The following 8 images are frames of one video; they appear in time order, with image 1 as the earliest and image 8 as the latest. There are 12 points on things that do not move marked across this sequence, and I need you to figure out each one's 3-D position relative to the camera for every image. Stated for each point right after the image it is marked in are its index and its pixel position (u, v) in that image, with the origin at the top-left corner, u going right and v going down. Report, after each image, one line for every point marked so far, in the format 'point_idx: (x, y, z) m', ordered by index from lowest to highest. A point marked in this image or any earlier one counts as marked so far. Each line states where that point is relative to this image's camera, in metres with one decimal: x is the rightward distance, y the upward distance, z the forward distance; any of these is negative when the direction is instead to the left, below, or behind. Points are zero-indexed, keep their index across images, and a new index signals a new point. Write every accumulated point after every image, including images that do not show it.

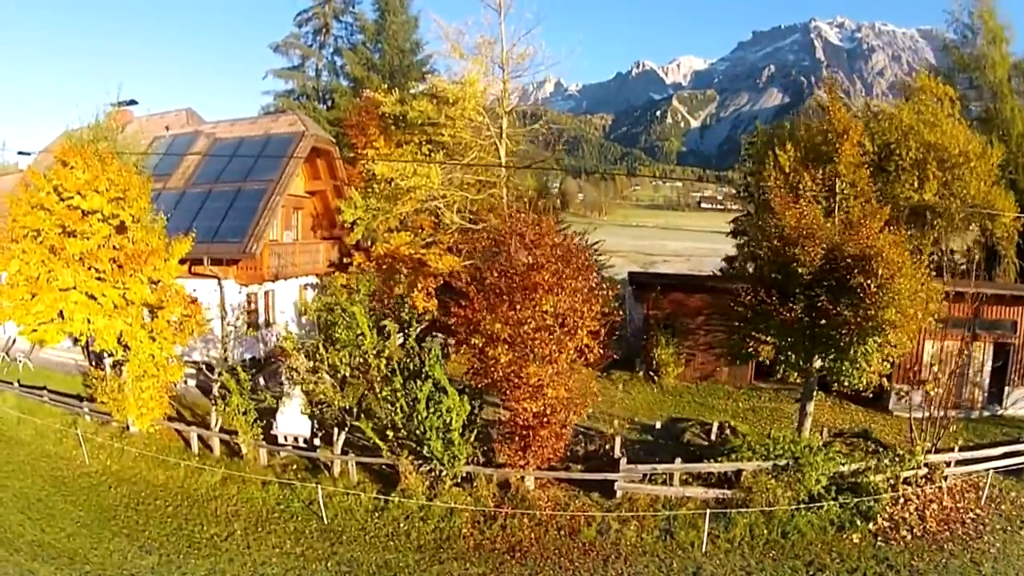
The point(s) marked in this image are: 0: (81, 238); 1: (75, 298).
0: (-11.5, +1.6, +17.1) m
1: (-11.6, -0.2, +17.1) m
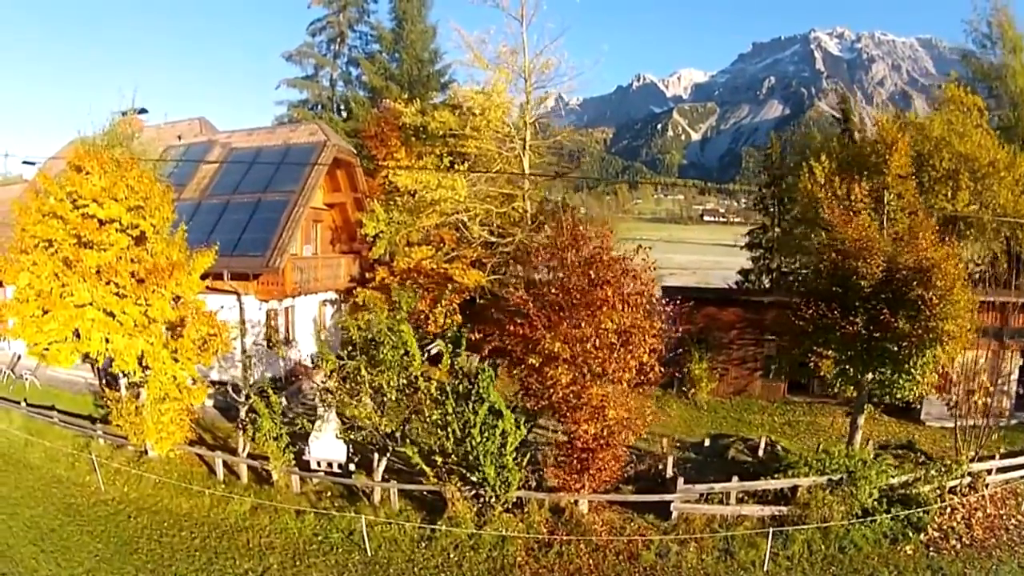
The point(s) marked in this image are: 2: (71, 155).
0: (-10.3, +1.1, +16.0) m
1: (-10.4, -0.6, +15.9) m
2: (-11.6, +3.6, +17.0) m
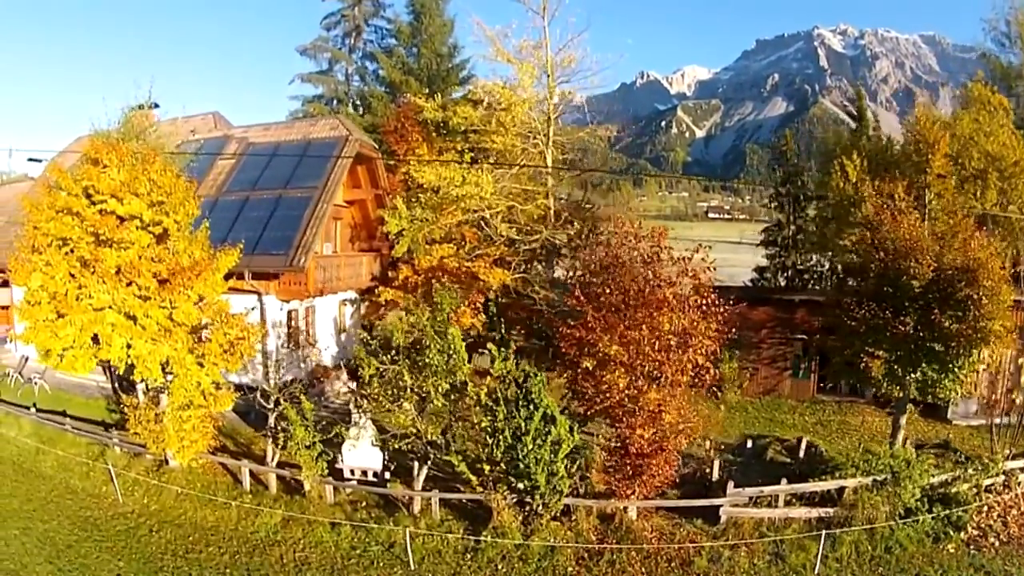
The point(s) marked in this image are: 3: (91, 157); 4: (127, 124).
0: (-9.2, +1.0, +15.0) m
1: (-9.3, -0.7, +15.0) m
2: (-10.6, +3.6, +16.0) m
3: (-10.1, +3.3, +15.5) m
4: (-10.8, +4.7, +18.6) m
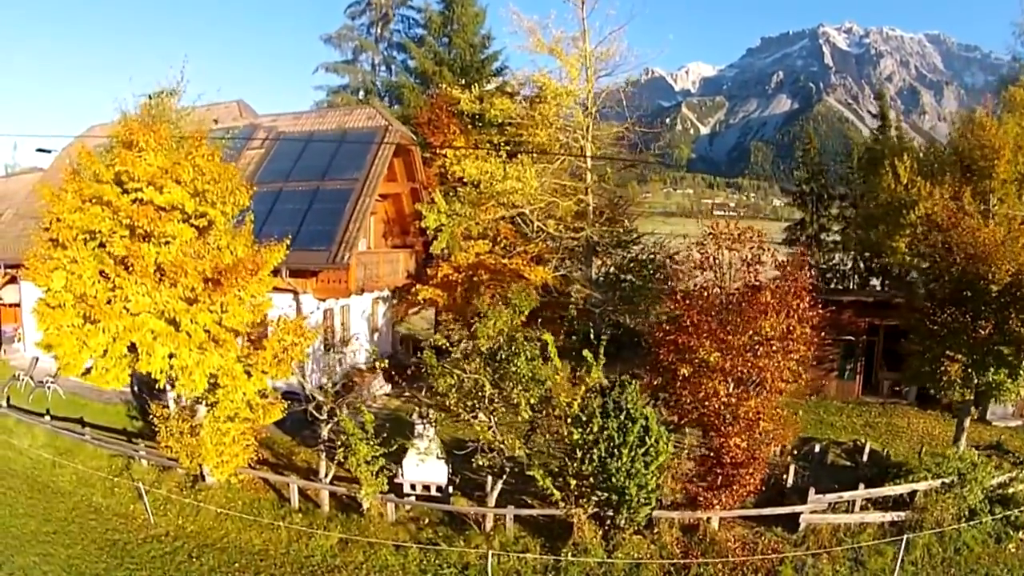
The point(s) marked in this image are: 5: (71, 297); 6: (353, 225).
0: (-7.4, +1.0, +13.4) m
1: (-7.4, -0.7, +13.4) m
2: (-8.8, +3.6, +14.3) m
3: (-8.3, +3.2, +13.8) m
4: (-9.3, +4.7, +16.8) m
5: (-9.3, -0.1, +13.5) m
6: (-4.2, +1.7, +17.7) m
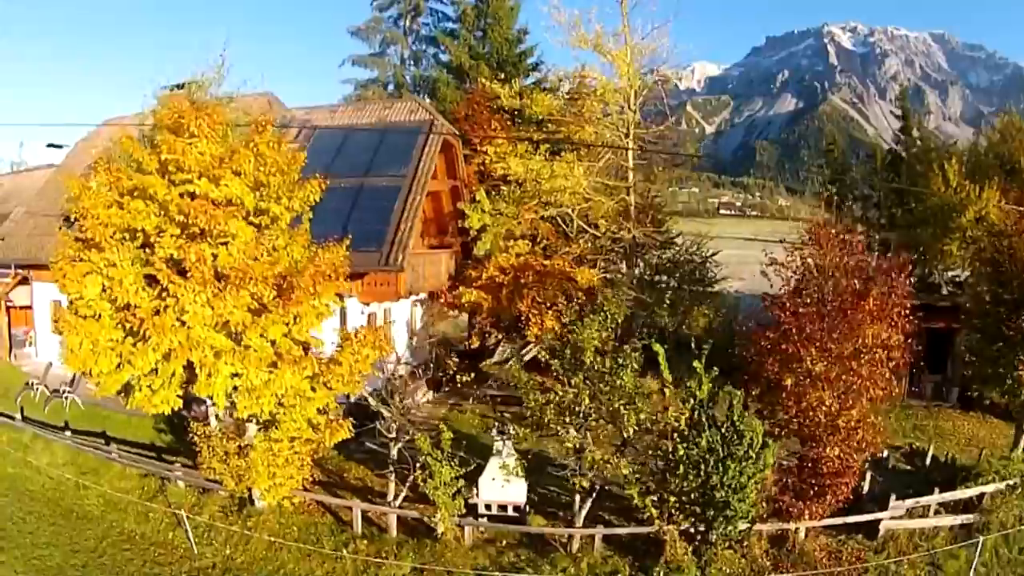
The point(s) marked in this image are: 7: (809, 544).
0: (-5.5, +0.8, +12.1) m
1: (-5.5, -0.9, +12.1) m
2: (-7.0, +3.4, +12.8) m
3: (-6.5, +3.0, +12.4) m
4: (-7.6, +4.5, +15.4) m
5: (-7.4, -0.4, +12.0) m
6: (-2.6, +1.6, +16.6) m
7: (+6.6, -5.7, +14.5) m
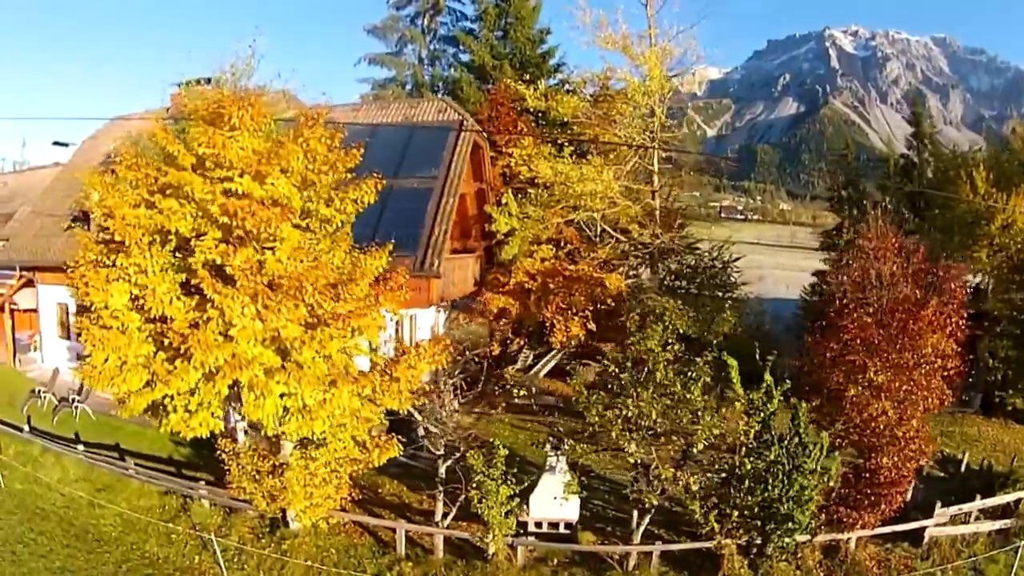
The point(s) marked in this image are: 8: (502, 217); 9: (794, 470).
0: (-4.3, +0.6, +11.3) m
1: (-4.4, -1.1, +11.3) m
2: (-5.9, +3.2, +12.0) m
3: (-5.3, +2.8, +11.6) m
4: (-6.6, +4.3, +14.5) m
5: (-6.3, -0.6, +11.2) m
6: (-1.7, +1.4, +15.9) m
7: (+7.7, -5.8, +14.3) m
8: (-0.4, +2.1, +19.2) m
9: (+5.2, -3.5, +12.6) m
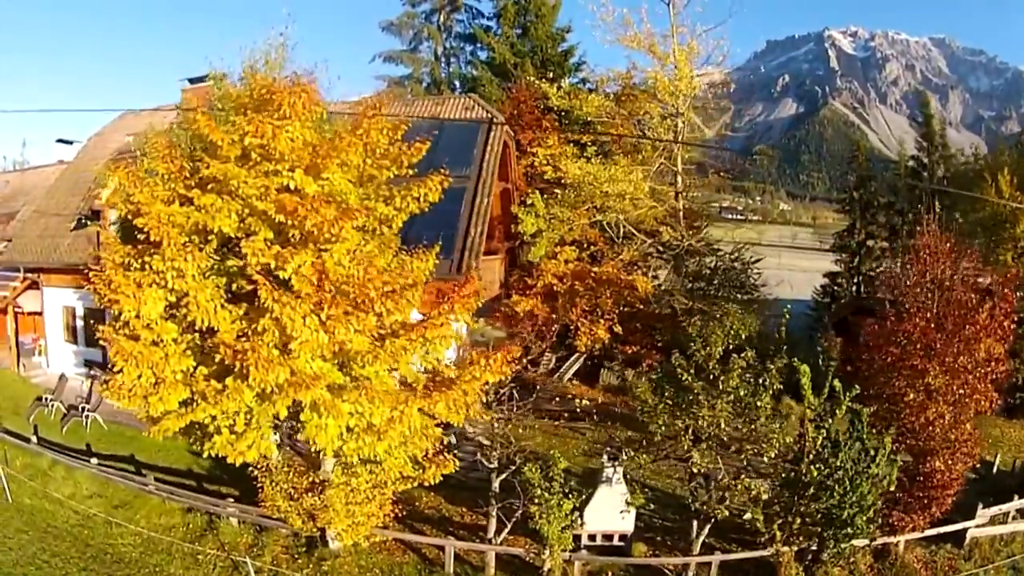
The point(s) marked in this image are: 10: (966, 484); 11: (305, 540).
0: (-3.2, +0.5, +10.6) m
1: (-3.2, -1.3, +10.6) m
2: (-4.8, +3.0, +11.3) m
3: (-4.3, +2.7, +10.8) m
4: (-5.7, +4.1, +13.7) m
5: (-5.1, -0.7, +10.4) m
6: (-0.7, +1.3, +15.3) m
7: (+8.7, -5.9, +14.1) m
8: (+0.4, +2.0, +18.7) m
9: (+6.3, -3.6, +12.3) m
10: (+12.0, -5.2, +17.3) m
11: (-4.4, -5.4, +13.9) m
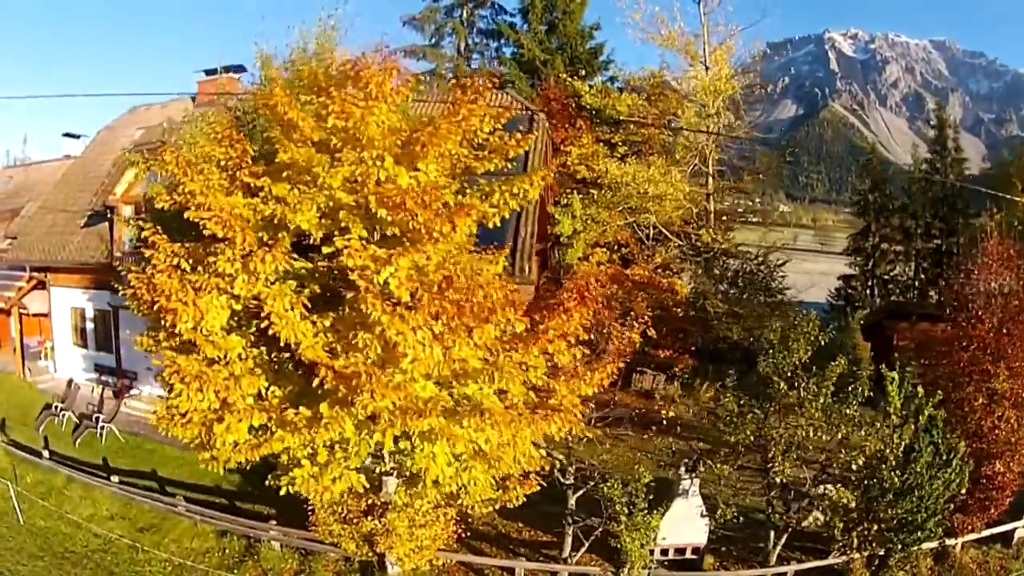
0: (-1.8, +0.3, +9.9) m
1: (-1.8, -1.4, +9.8) m
2: (-3.4, +2.8, +10.4) m
3: (-2.8, +2.5, +10.0) m
4: (-4.4, +4.0, +12.8) m
5: (-3.7, -0.9, +9.5) m
6: (+0.4, +1.1, +14.7) m
7: (+10.0, -5.9, +14.0) m
8: (+1.4, +1.8, +18.1) m
9: (+7.7, -3.6, +12.0) m
10: (+13.1, -5.2, +17.3) m
11: (-3.1, -5.6, +13.0) m
